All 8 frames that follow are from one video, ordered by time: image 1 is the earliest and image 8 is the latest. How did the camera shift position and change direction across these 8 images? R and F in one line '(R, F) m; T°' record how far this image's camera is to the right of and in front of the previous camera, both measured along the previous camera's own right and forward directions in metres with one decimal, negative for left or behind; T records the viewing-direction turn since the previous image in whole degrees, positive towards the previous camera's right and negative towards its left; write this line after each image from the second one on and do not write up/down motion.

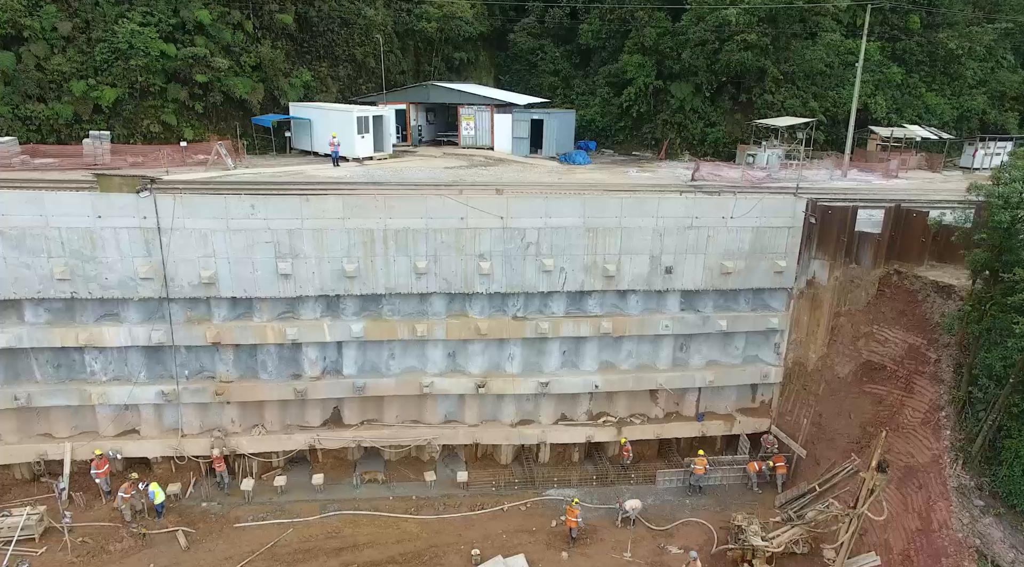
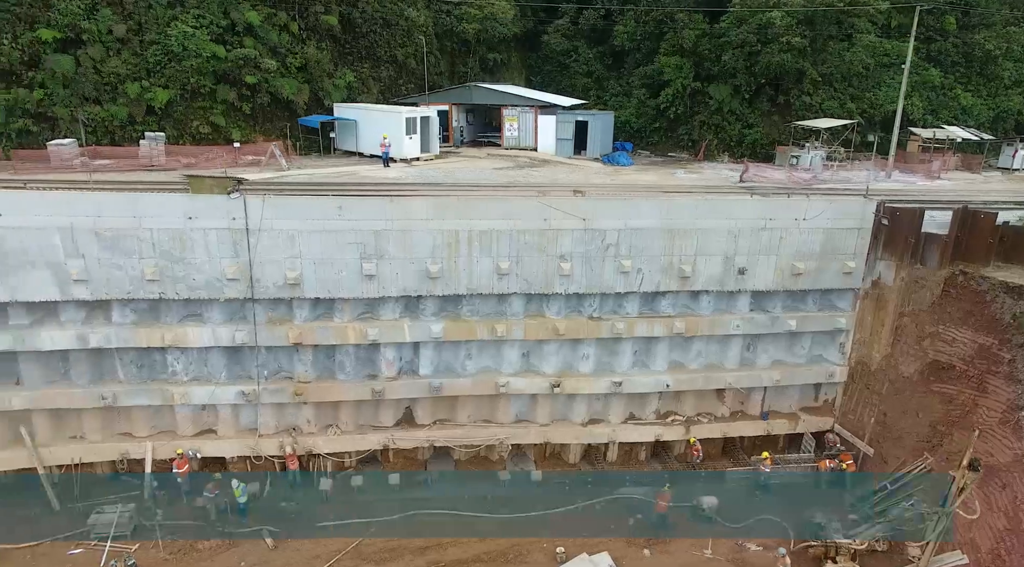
(-1.5, -0.1) m; 0°
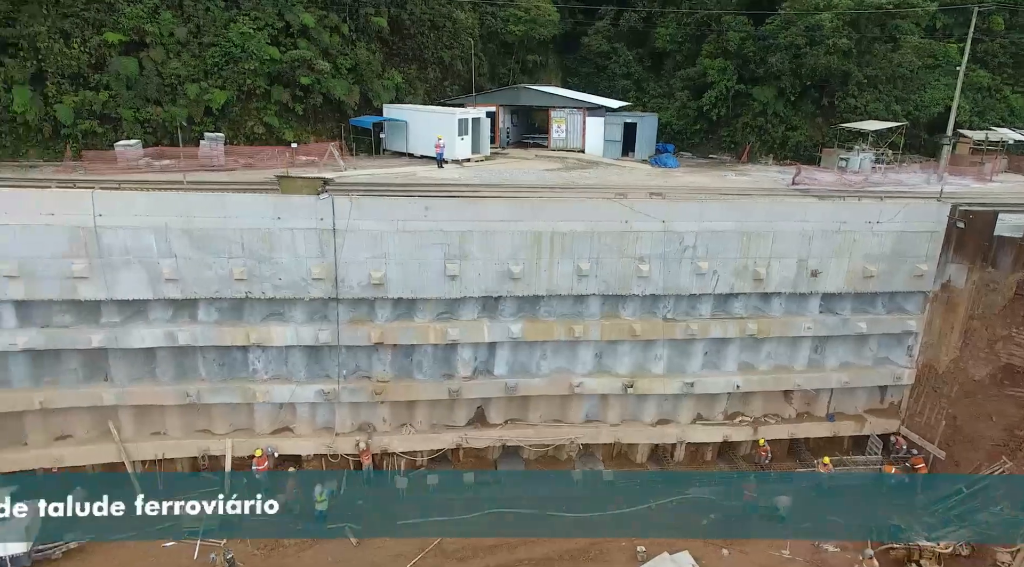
(-1.3, -0.1) m; -1°
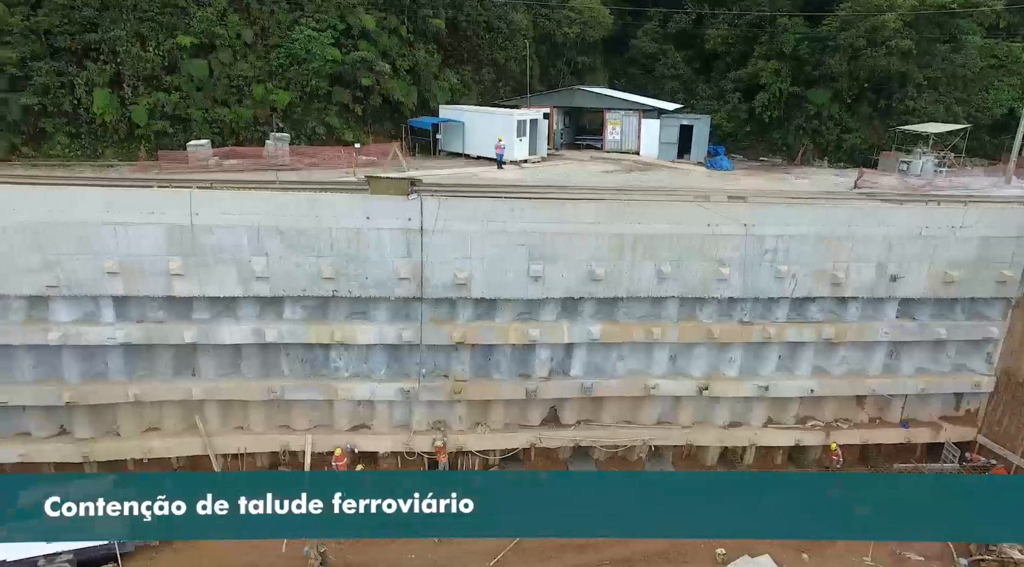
(-1.1, -0.1) m; -2°
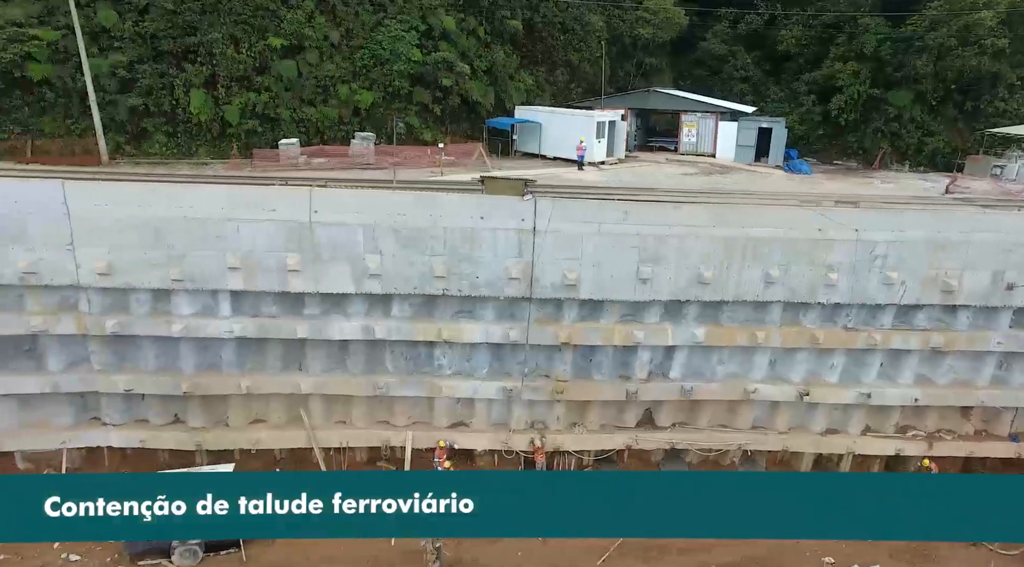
(-1.4, -0.1) m; -3°
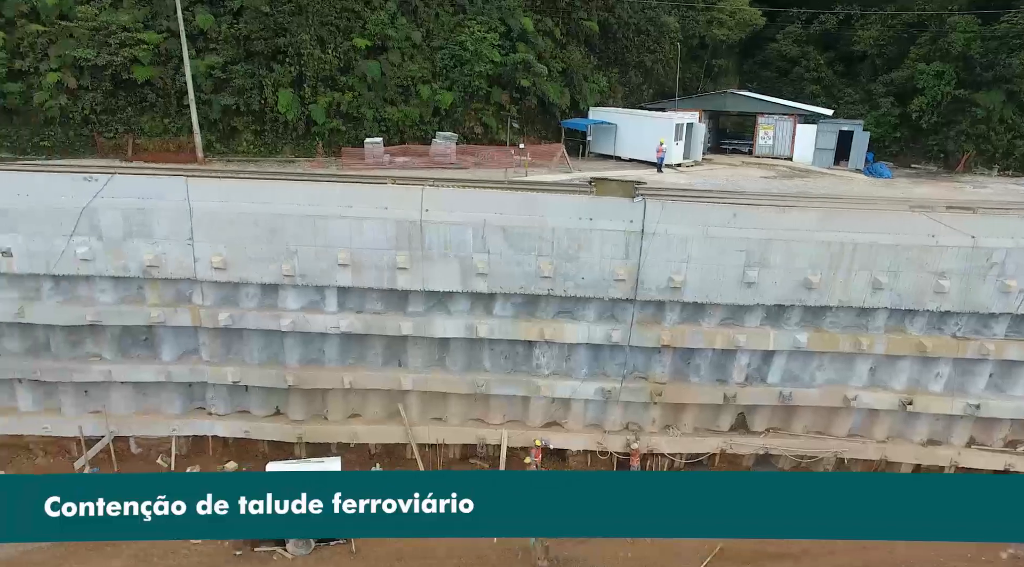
(-1.3, -0.1) m; -3°
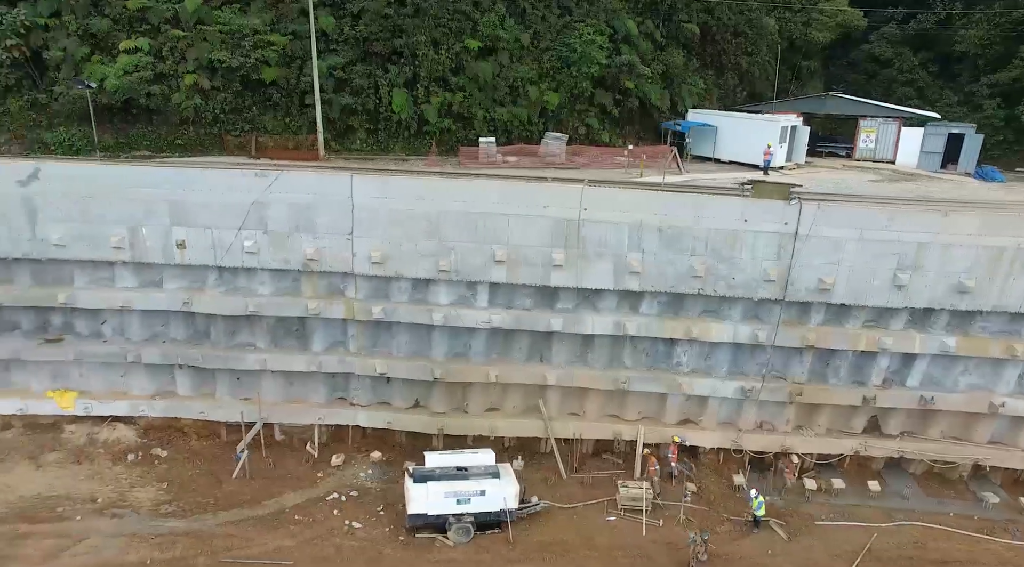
(-2.2, -0.3) m; -3°
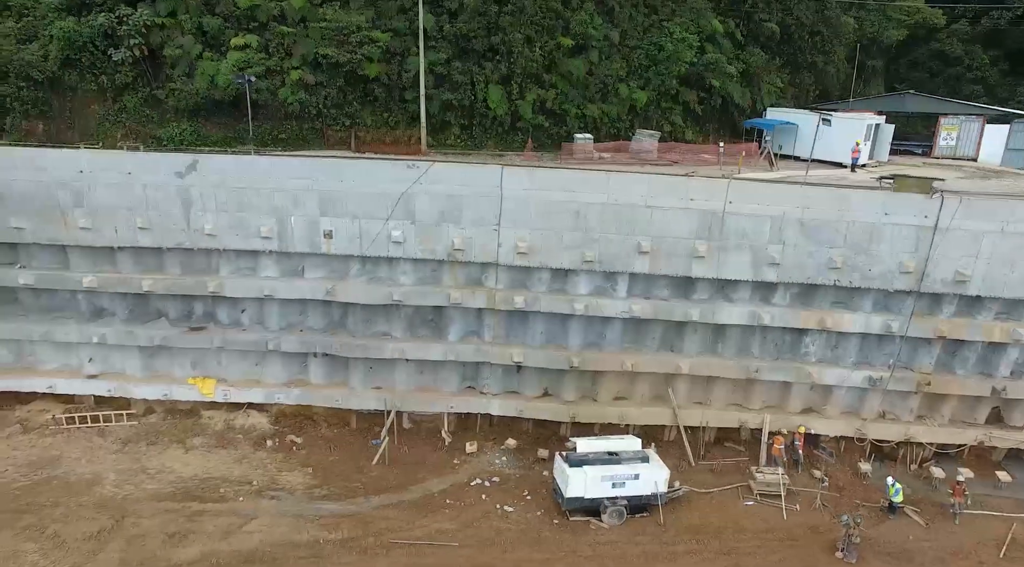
(-2.6, -0.3) m; -1°
